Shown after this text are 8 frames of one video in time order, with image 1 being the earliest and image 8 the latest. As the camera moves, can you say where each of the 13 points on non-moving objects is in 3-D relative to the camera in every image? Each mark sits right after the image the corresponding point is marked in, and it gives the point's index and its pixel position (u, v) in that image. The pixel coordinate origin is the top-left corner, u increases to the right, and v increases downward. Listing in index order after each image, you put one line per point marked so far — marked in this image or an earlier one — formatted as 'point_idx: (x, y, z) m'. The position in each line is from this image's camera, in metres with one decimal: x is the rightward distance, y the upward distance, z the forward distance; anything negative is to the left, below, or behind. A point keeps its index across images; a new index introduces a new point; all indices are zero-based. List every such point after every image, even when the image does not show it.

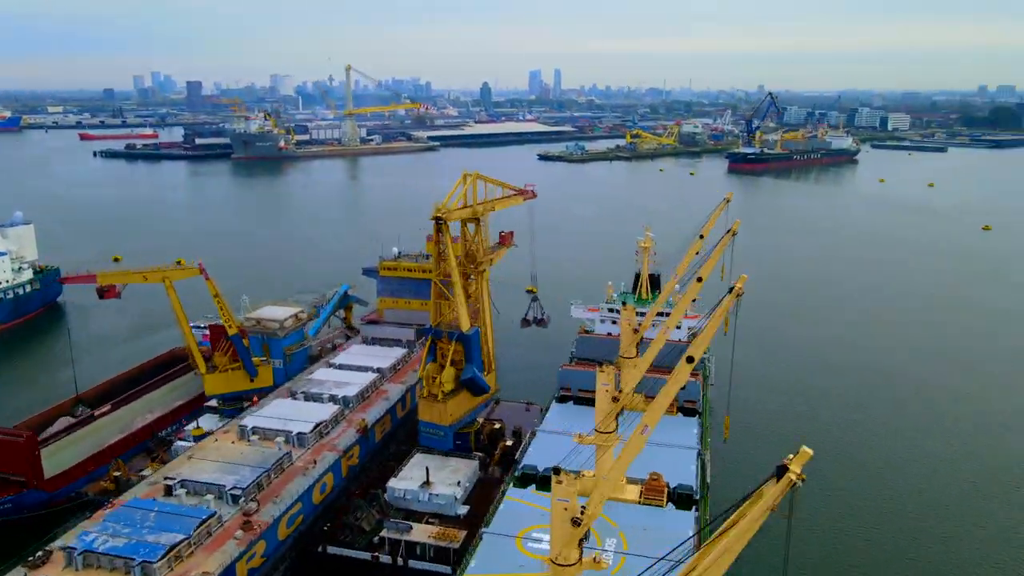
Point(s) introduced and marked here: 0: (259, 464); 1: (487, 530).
0: (-1.5, -1.1, +4.4) m
1: (-0.1, -1.3, +4.0) m
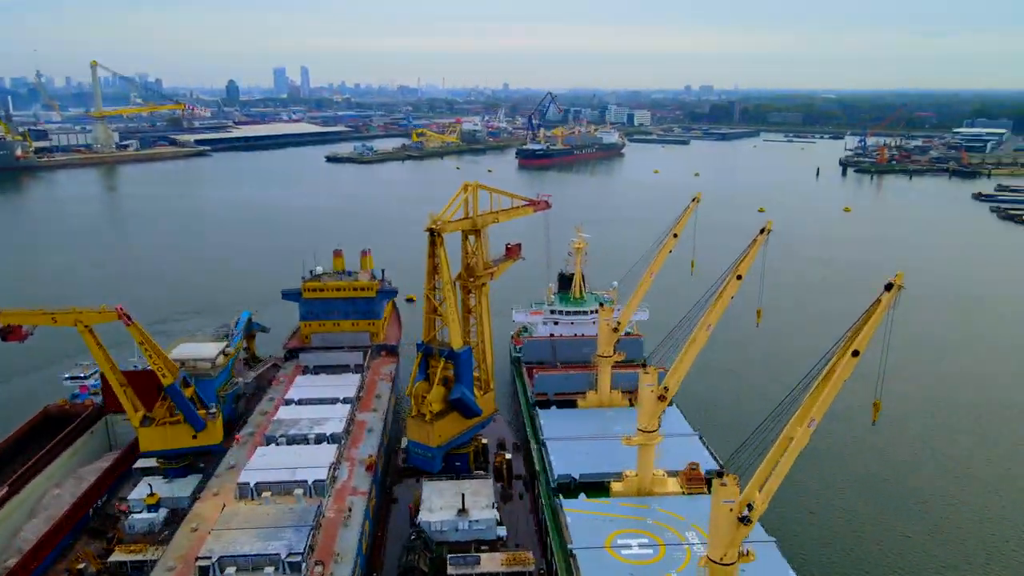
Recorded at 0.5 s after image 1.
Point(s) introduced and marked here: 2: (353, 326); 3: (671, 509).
0: (-1.1, -1.3, +3.9) m
1: (+0.4, -1.4, +4.0) m
2: (-1.4, -0.3, +6.6) m
3: (+1.0, -1.3, +4.3) m
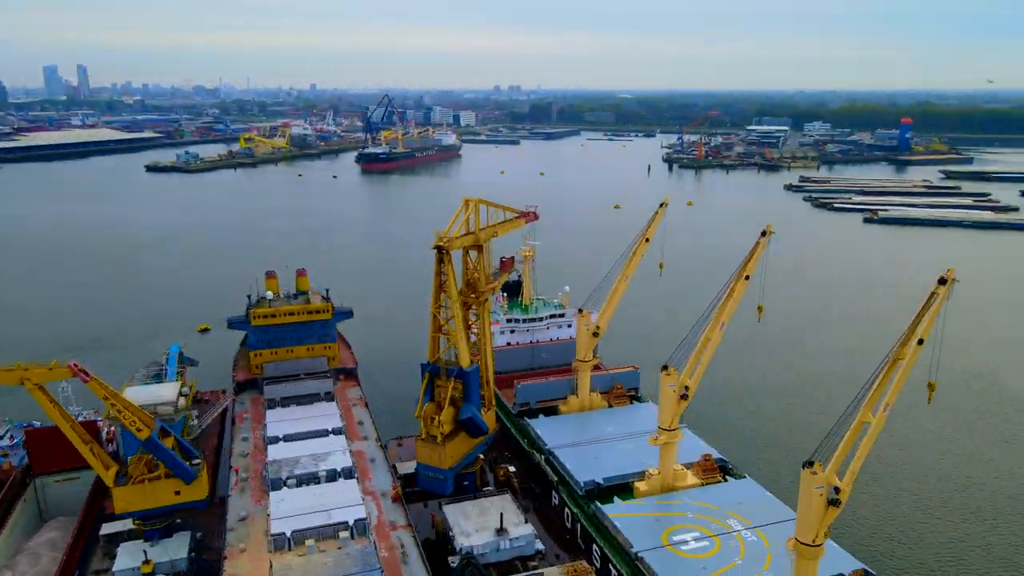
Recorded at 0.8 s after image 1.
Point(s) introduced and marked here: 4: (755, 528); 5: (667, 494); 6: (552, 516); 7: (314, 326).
0: (-0.7, -1.4, +3.7) m
1: (+0.7, -1.5, +4.1) m
2: (-1.7, -0.5, +6.3) m
3: (+1.2, -1.3, +4.6) m
4: (+1.4, -1.4, +4.3) m
5: (+1.0, -1.3, +4.7) m
6: (+0.3, -1.5, +4.9) m
7: (-1.7, -0.3, +6.2) m
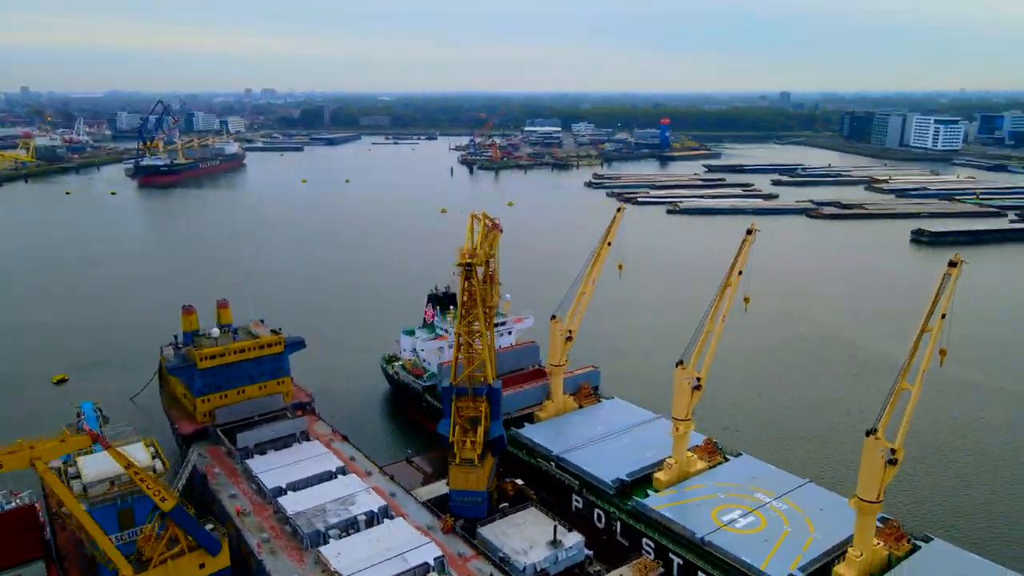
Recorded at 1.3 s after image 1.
0: (-0.1, -1.5, +3.5) m
1: (+1.1, -1.5, +4.4) m
2: (-1.9, -0.8, +5.7) m
3: (+1.4, -1.3, +5.0) m
4: (+1.8, -1.4, +4.8) m
5: (+1.2, -1.3, +5.0) m
6: (+0.5, -1.6, +5.0) m
7: (-1.9, -0.6, +5.7) m
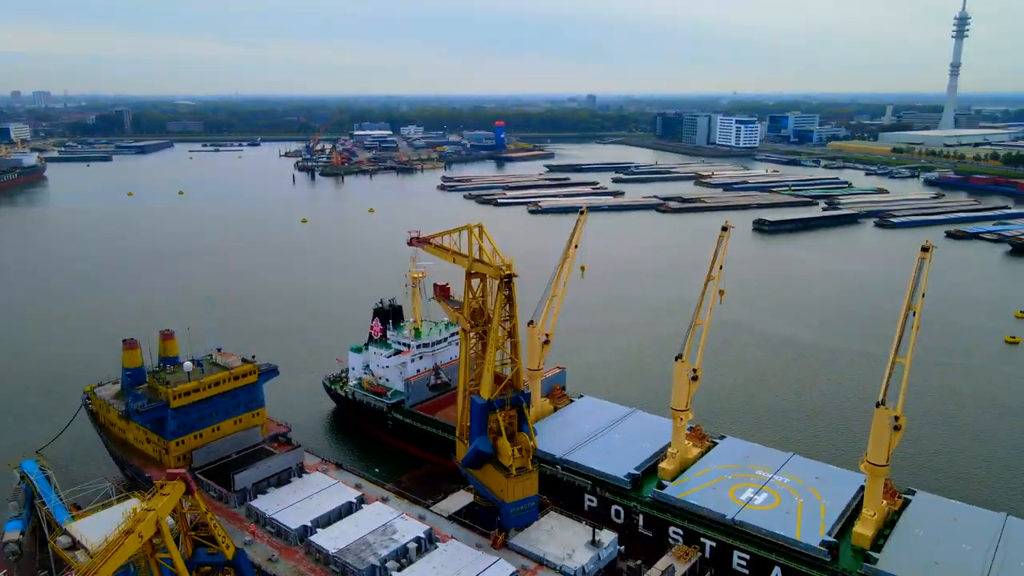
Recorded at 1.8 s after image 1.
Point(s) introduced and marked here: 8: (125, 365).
0: (+0.4, -1.6, +3.5) m
1: (+1.4, -1.5, +4.6) m
2: (-1.9, -1.0, +5.2) m
3: (+1.5, -1.3, +5.3) m
4: (+1.9, -1.3, +5.2) m
5: (+1.3, -1.3, +5.3) m
6: (+0.6, -1.6, +5.1) m
7: (-1.9, -0.8, +5.2) m
8: (-2.9, -0.6, +5.4) m
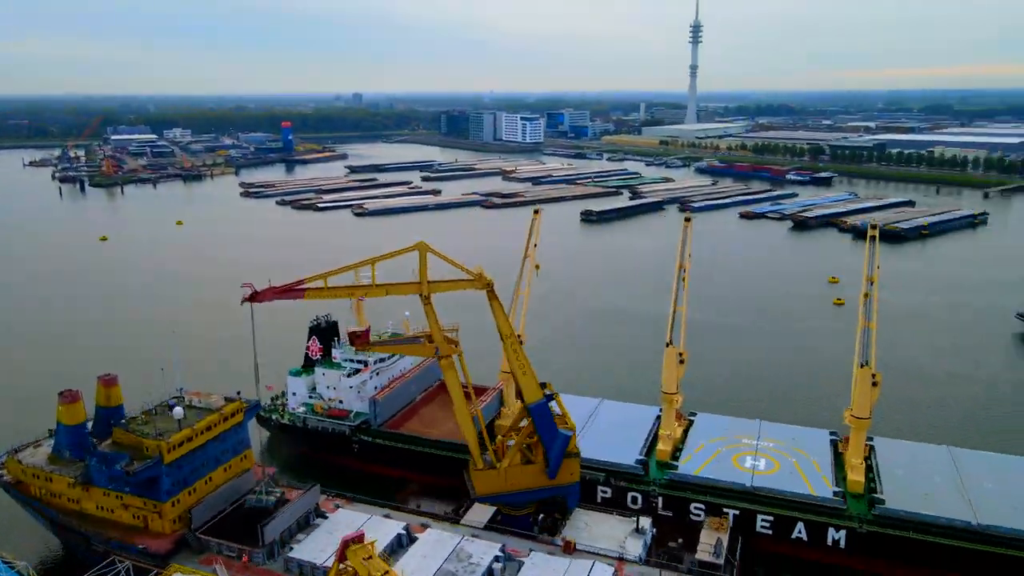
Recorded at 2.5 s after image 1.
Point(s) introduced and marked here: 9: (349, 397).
0: (+1.0, -1.5, +3.7) m
1: (+1.6, -1.3, +5.0) m
2: (-1.8, -1.1, +4.6) m
3: (+1.5, -1.2, +5.7) m
4: (+1.9, -1.2, +5.7) m
5: (+1.3, -1.2, +5.6) m
6: (+0.8, -1.6, +5.3) m
7: (-1.8, -0.9, +4.5) m
8: (-2.8, -0.8, +4.5) m
9: (-1.4, -0.9, +6.2) m
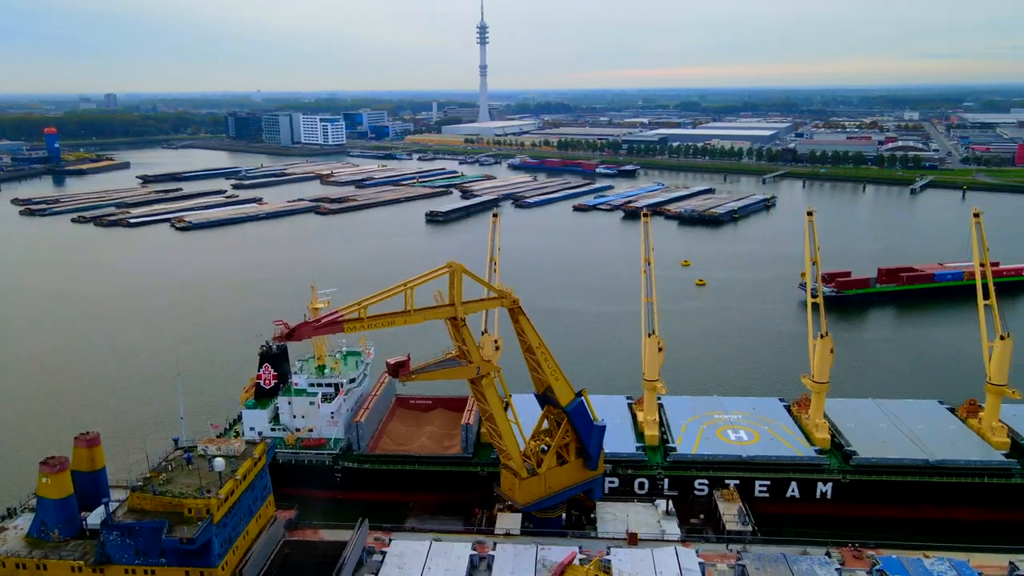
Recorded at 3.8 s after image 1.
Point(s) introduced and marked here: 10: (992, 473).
0: (+1.5, -1.5, +4.0) m
1: (+1.7, -1.3, +5.5) m
2: (-1.4, -1.3, +4.1) m
3: (+1.4, -1.1, +6.1) m
4: (+1.8, -1.1, +6.2) m
5: (+1.2, -1.2, +5.9) m
6: (+0.8, -1.6, +5.5) m
7: (-1.4, -1.1, +4.1) m
8: (-2.4, -1.1, +3.8) m
9: (-1.5, -1.1, +5.7) m
10: (+3.5, -1.3, +5.3) m
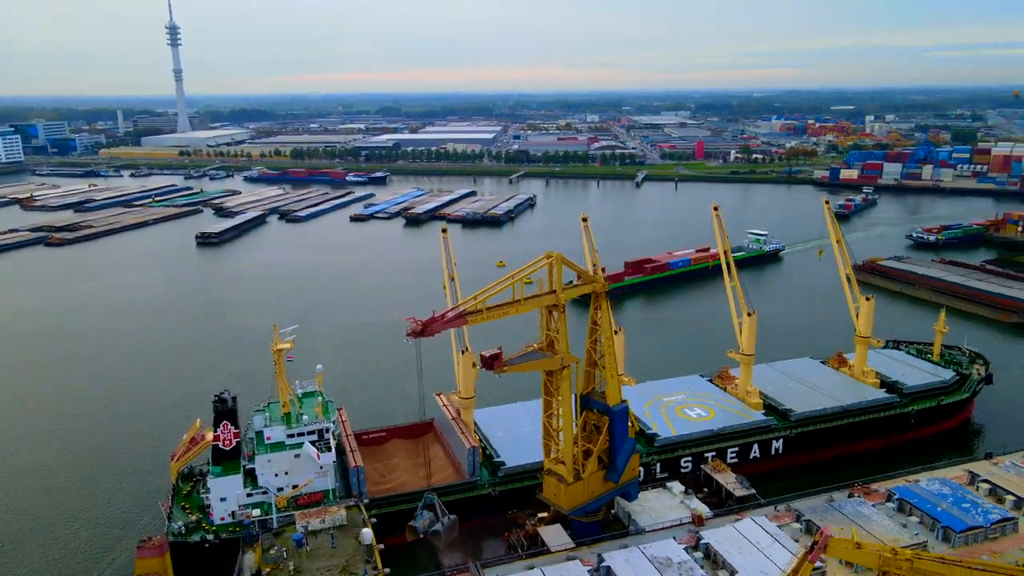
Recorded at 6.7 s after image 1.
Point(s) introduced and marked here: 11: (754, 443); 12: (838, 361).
0: (+2.0, -1.4, +4.6) m
1: (+1.6, -1.2, +6.1) m
2: (-0.7, -1.5, +3.6) m
3: (+1.1, -1.1, +6.5) m
4: (+1.5, -1.0, +6.8) m
5: (+1.0, -1.1, +6.3) m
6: (+0.9, -1.6, +5.7) m
7: (-0.7, -1.3, +3.6) m
8: (-1.5, -1.4, +2.9) m
9: (-1.4, -1.3, +5.1) m
10: (+3.4, -1.1, +6.6) m
11: (+2.0, -1.3, +6.1) m
12: (+3.3, -0.8, +7.5) m
